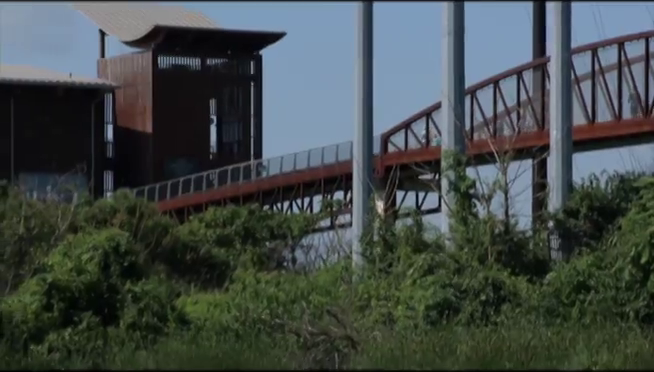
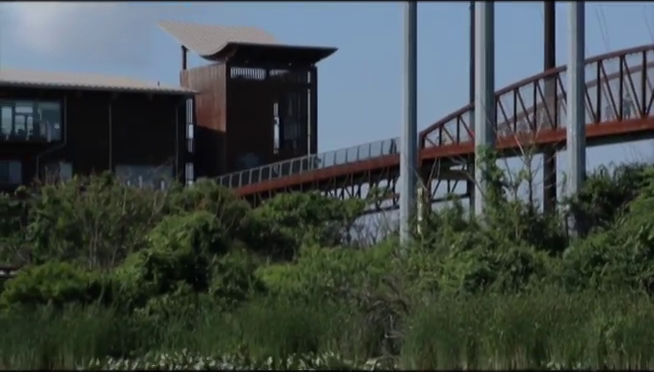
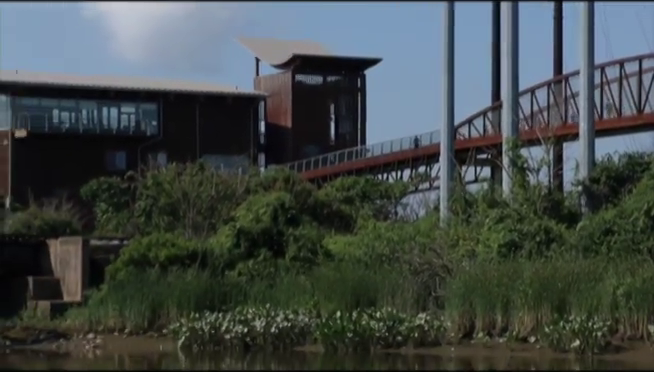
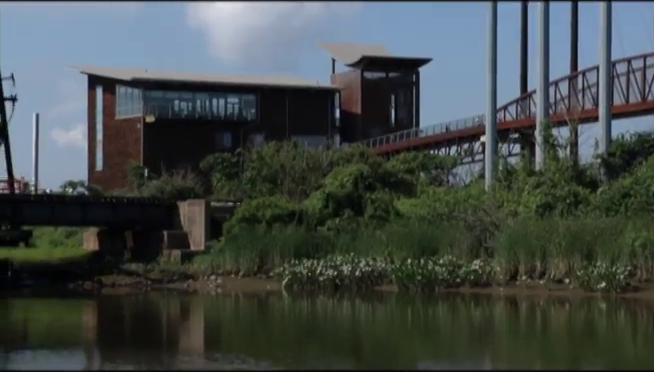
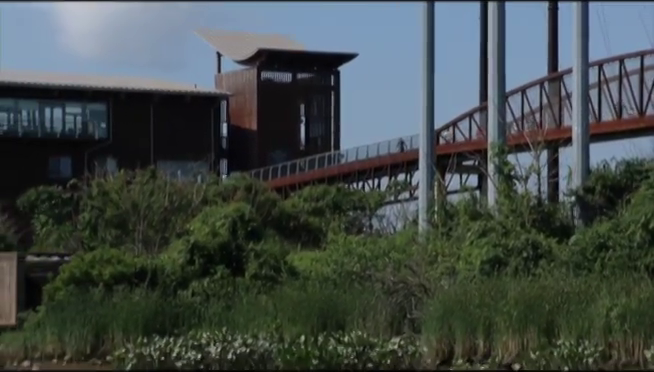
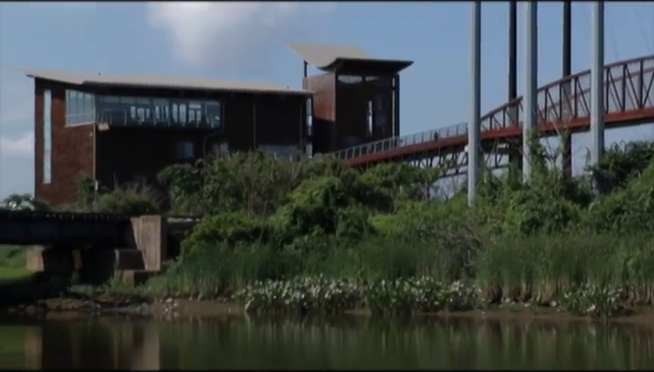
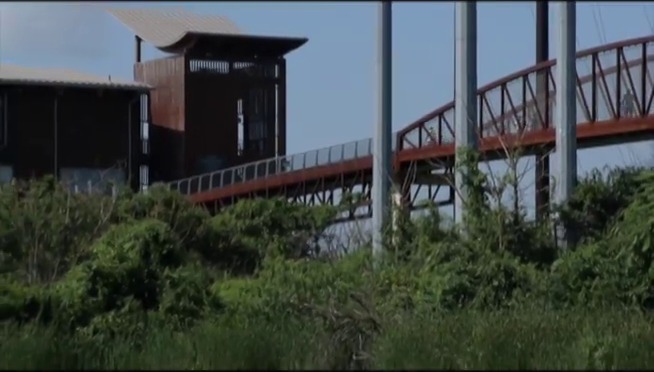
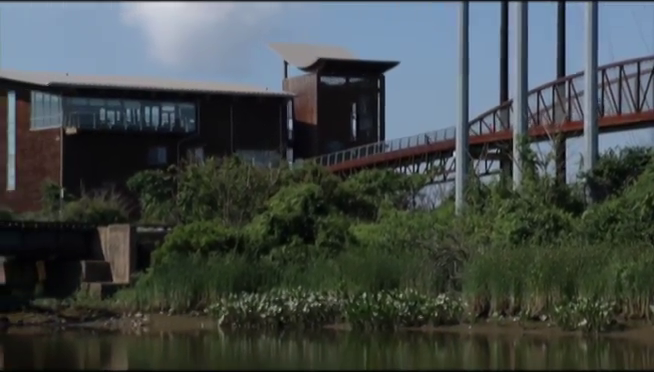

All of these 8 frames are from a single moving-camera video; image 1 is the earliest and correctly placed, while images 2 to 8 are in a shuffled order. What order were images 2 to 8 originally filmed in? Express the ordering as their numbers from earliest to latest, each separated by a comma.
7, 2, 5, 3, 8, 6, 4
